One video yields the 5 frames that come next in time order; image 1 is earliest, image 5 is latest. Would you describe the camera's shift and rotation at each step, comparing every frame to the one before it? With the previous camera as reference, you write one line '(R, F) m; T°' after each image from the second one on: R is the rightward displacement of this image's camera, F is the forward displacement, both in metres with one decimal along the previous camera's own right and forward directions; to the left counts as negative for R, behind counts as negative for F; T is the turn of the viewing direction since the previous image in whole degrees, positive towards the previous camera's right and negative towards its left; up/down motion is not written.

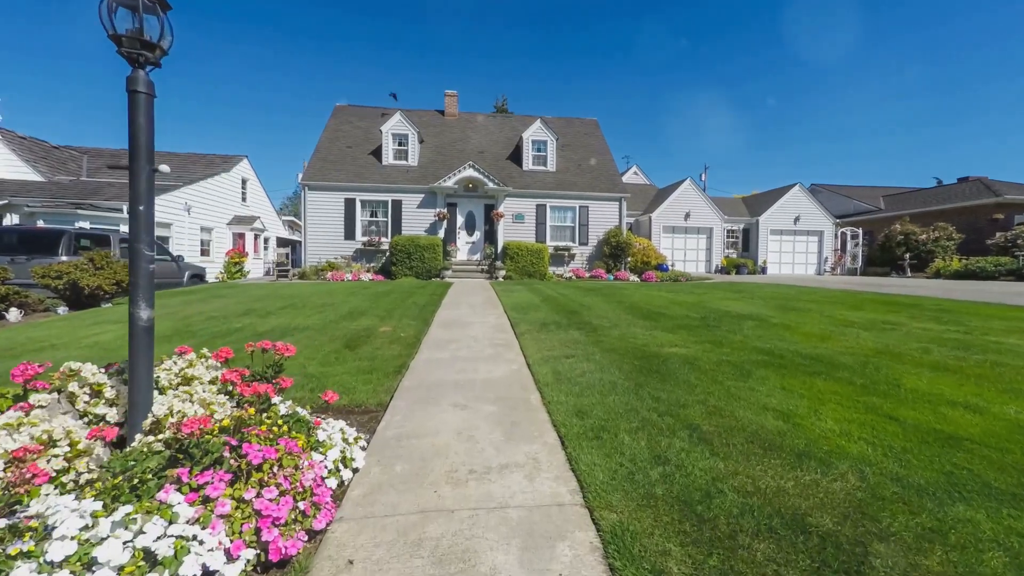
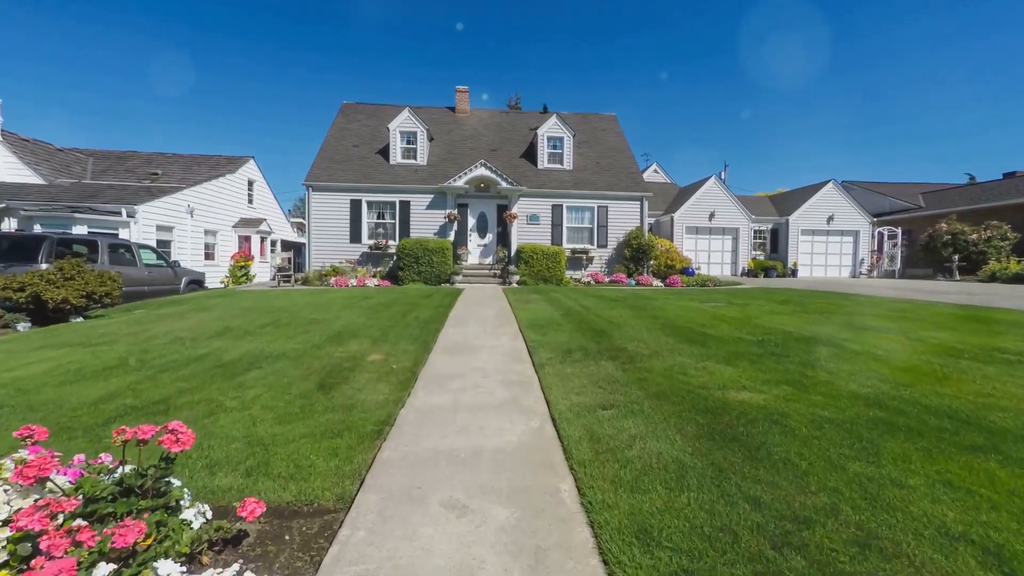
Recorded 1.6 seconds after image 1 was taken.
(0.0, +1.1) m; -2°
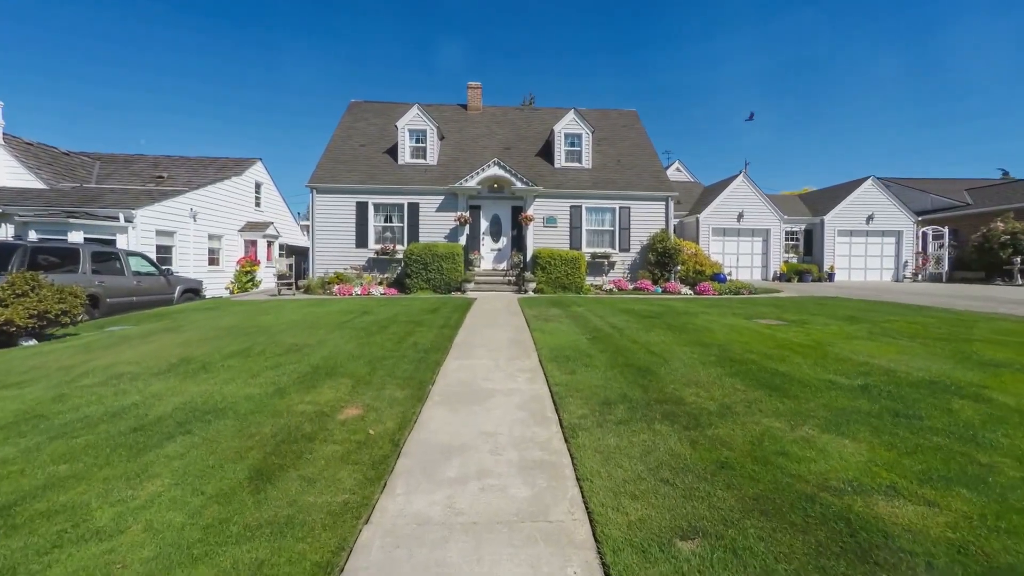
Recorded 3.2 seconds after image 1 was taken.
(0.0, +1.3) m; -2°
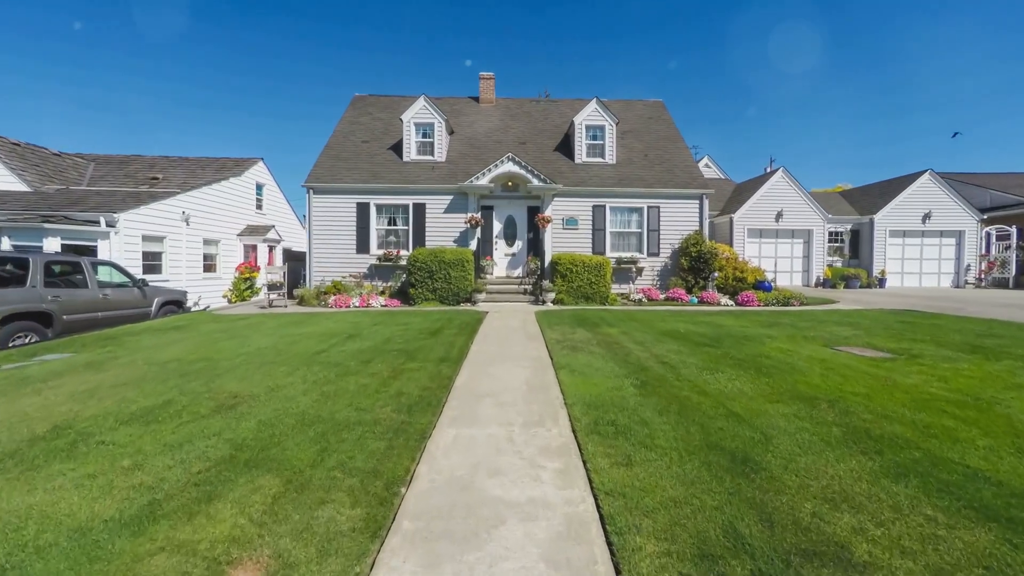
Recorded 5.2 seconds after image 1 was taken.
(0.0, +1.8) m; -2°
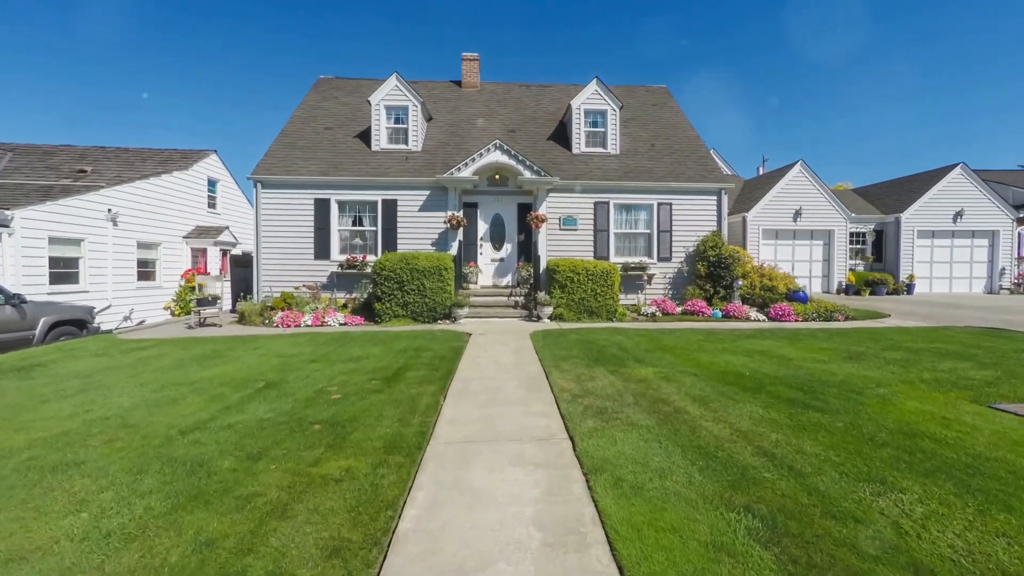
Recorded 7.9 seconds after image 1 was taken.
(-0.1, +2.6) m; +2°
